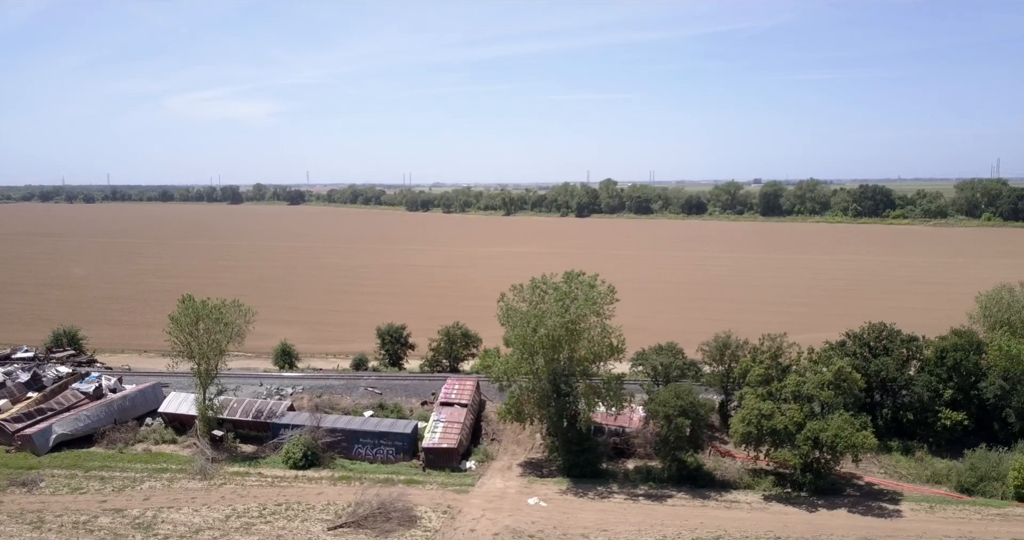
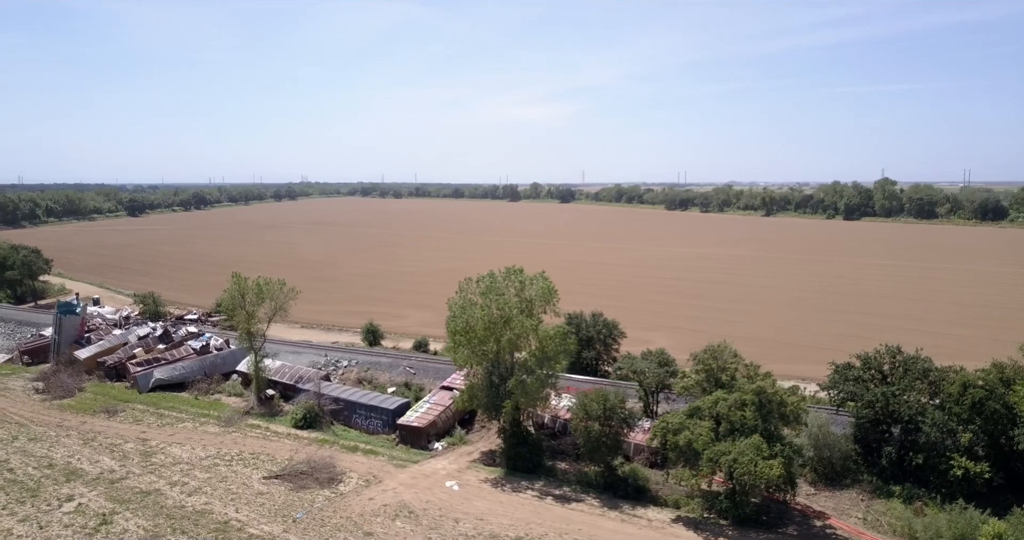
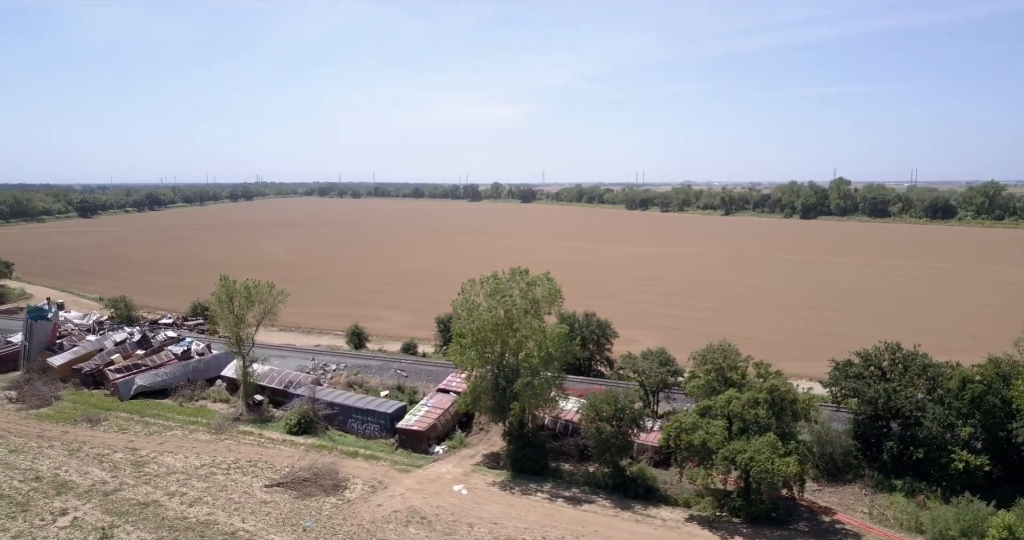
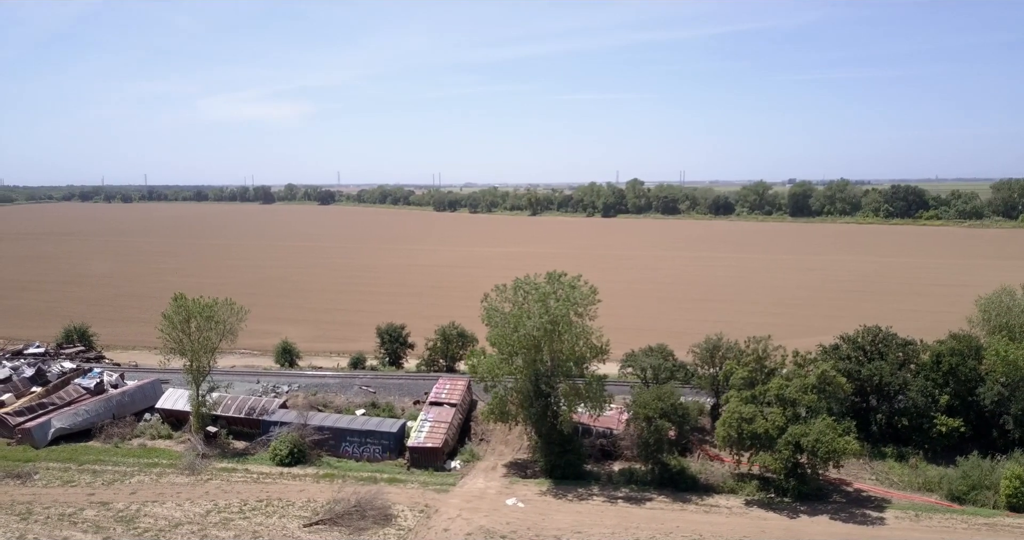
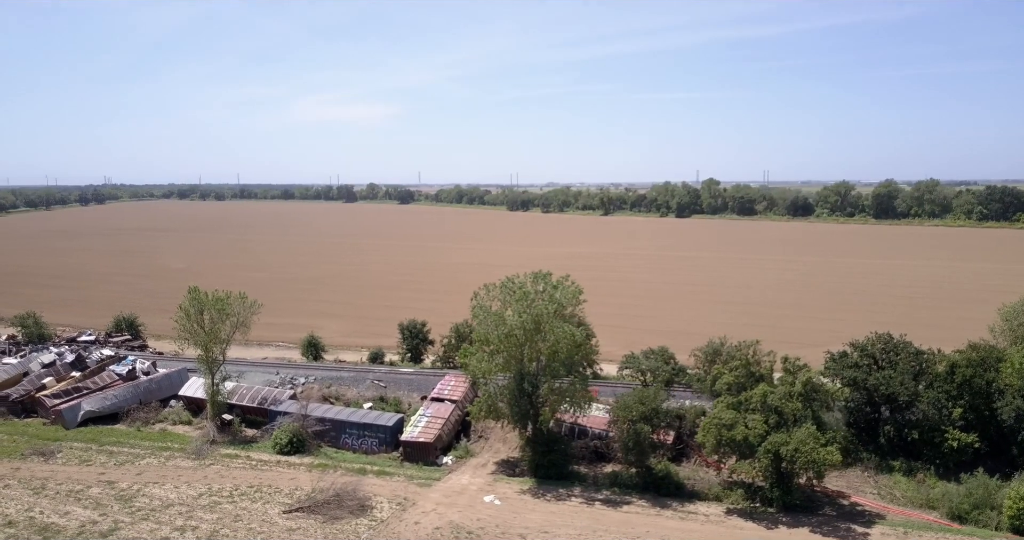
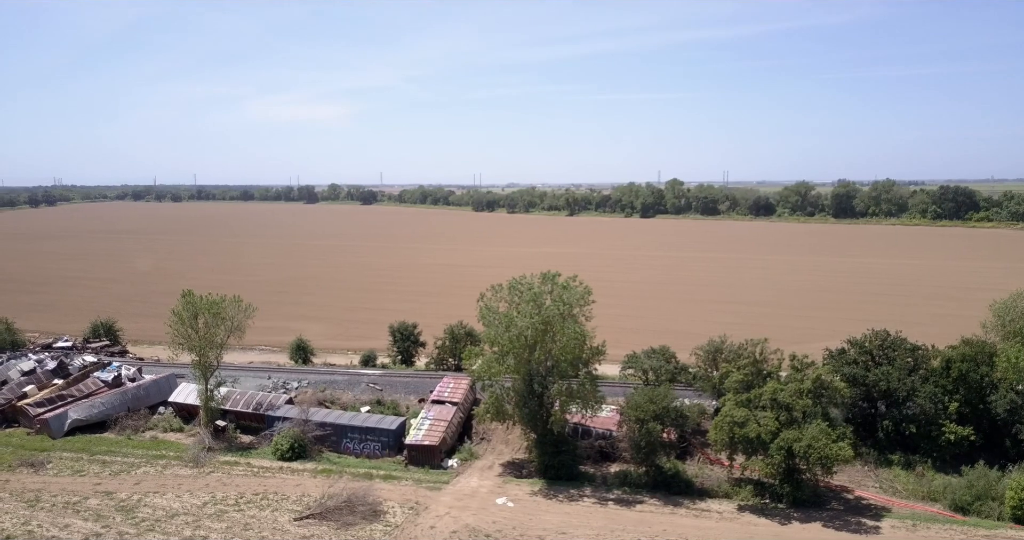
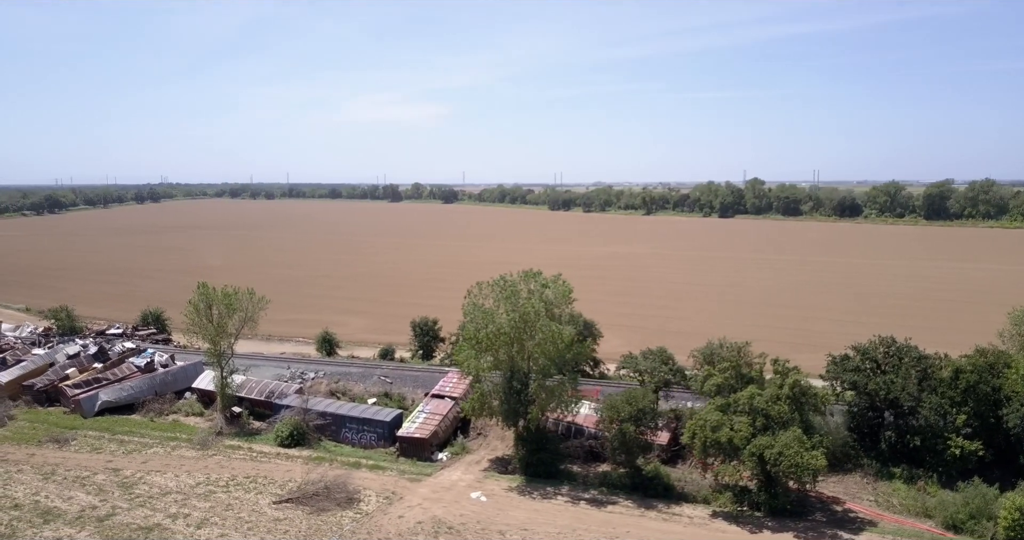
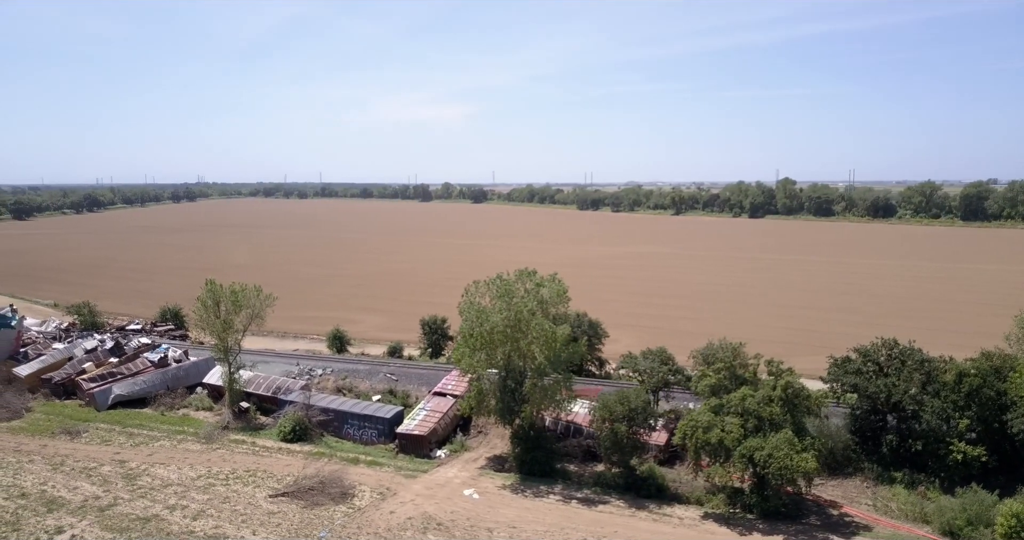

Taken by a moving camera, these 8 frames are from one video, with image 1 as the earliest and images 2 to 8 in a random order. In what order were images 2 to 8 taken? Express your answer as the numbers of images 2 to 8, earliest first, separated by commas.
4, 6, 5, 7, 8, 3, 2
